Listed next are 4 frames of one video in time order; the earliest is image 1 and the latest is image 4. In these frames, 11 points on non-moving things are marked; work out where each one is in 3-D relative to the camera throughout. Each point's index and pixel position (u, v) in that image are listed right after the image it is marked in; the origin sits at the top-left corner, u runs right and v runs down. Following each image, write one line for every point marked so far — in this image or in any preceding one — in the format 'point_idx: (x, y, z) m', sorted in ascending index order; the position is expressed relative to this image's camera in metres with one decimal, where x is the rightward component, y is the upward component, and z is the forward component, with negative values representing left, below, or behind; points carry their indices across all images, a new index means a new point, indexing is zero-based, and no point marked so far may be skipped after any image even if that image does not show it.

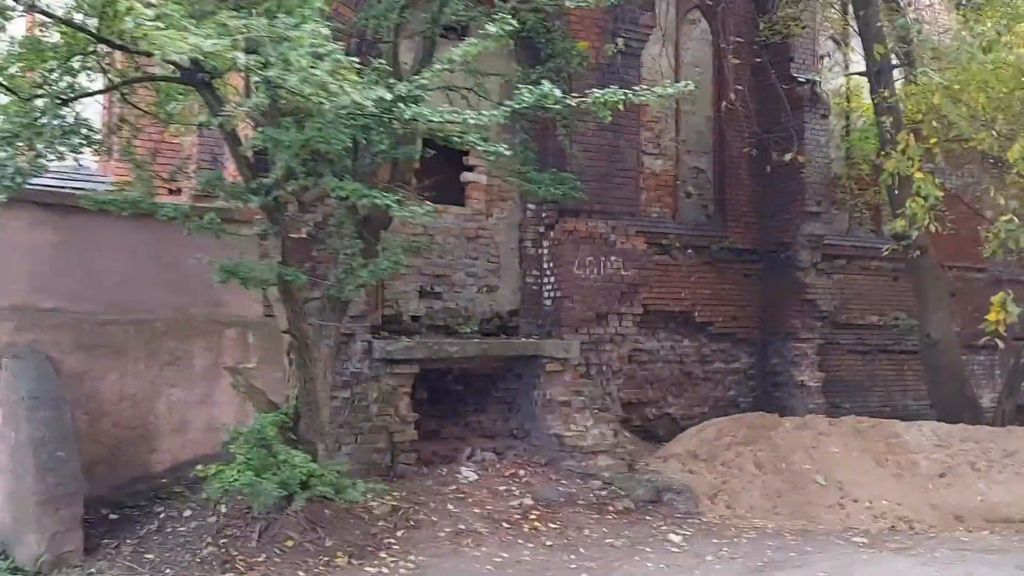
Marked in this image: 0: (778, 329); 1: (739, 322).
0: (+3.5, -0.5, +11.2) m
1: (+3.0, -0.4, +11.1) m
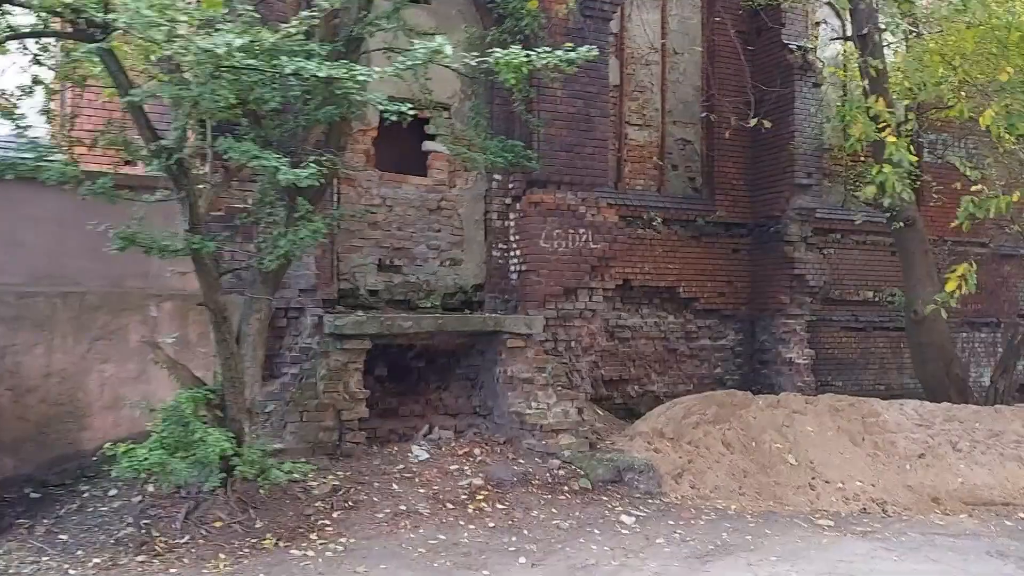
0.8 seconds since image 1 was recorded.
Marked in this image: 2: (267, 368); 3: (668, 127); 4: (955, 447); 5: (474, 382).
0: (+3.2, -0.2, +10.8) m
1: (+2.7, -0.1, +10.8) m
2: (-1.8, -0.6, +6.4) m
3: (+2.0, +2.0, +10.7) m
4: (+3.8, -1.3, +7.2) m
5: (-0.3, -0.8, +7.3) m
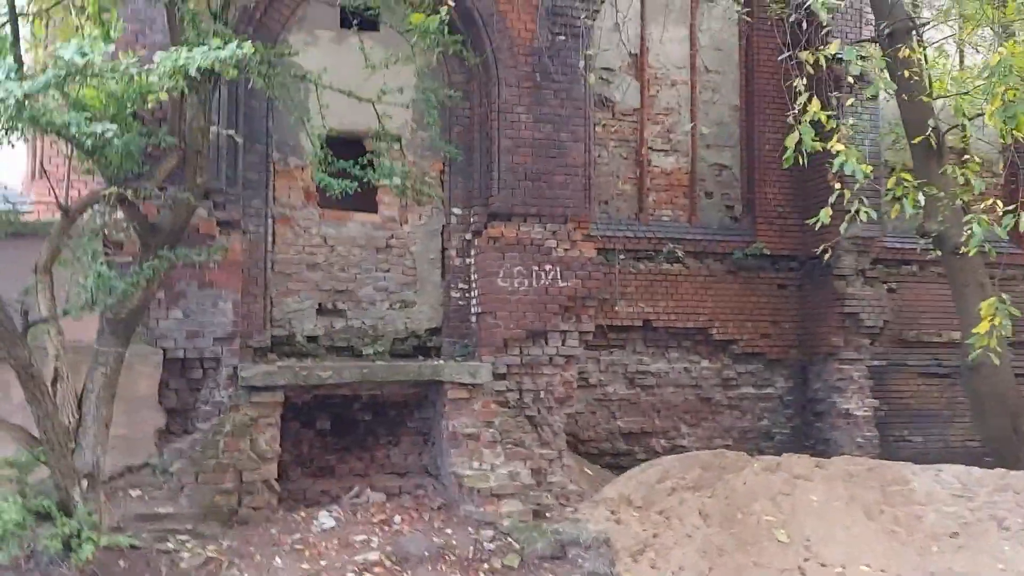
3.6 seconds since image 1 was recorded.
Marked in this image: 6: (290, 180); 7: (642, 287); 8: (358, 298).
0: (+3.4, -0.7, +9.5) m
1: (+2.9, -0.6, +9.6) m
2: (-2.3, -0.9, +6.0) m
3: (+2.1, +1.6, +9.7) m
4: (+3.3, -1.6, +5.8) m
5: (-0.7, -1.2, +6.6) m
6: (-1.7, +0.8, +6.6) m
7: (+1.3, 0.0, +8.3) m
8: (-1.2, -0.1, +6.7) m
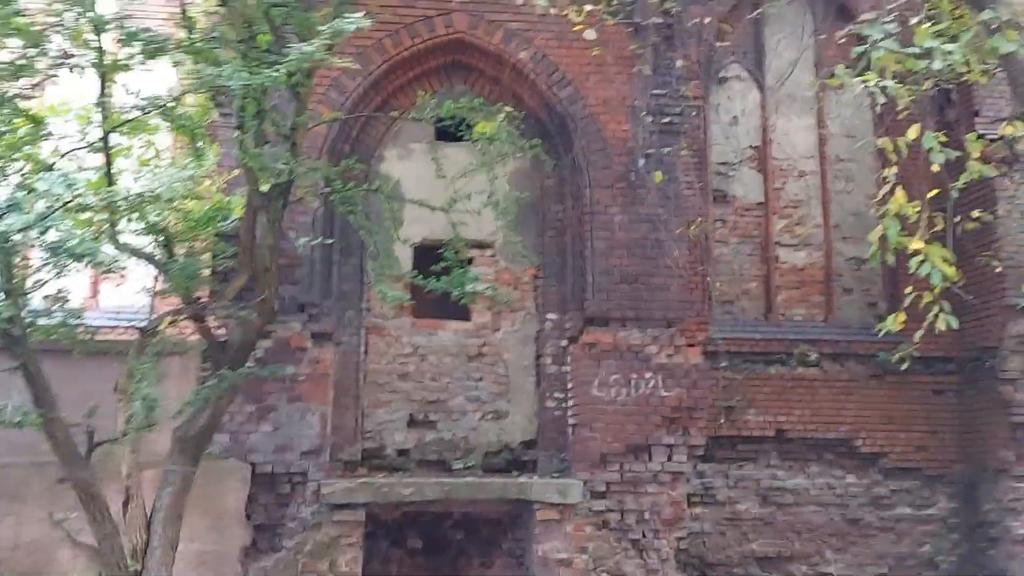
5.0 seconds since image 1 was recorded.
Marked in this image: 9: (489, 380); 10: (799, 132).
0: (+4.6, -1.7, +8.3) m
1: (+4.1, -1.6, +8.5) m
2: (-1.7, -1.7, +5.9) m
3: (+3.4, +0.5, +9.0) m
4: (+3.9, -2.2, +4.6) m
5: (+0.1, -2.0, +6.2) m
6: (-1.0, 0.0, +6.6) m
7: (+2.3, -0.9, +7.6) m
8: (-0.5, -0.9, +6.5) m
9: (-0.2, -0.7, +6.6) m
10: (+3.0, +1.7, +9.0) m
